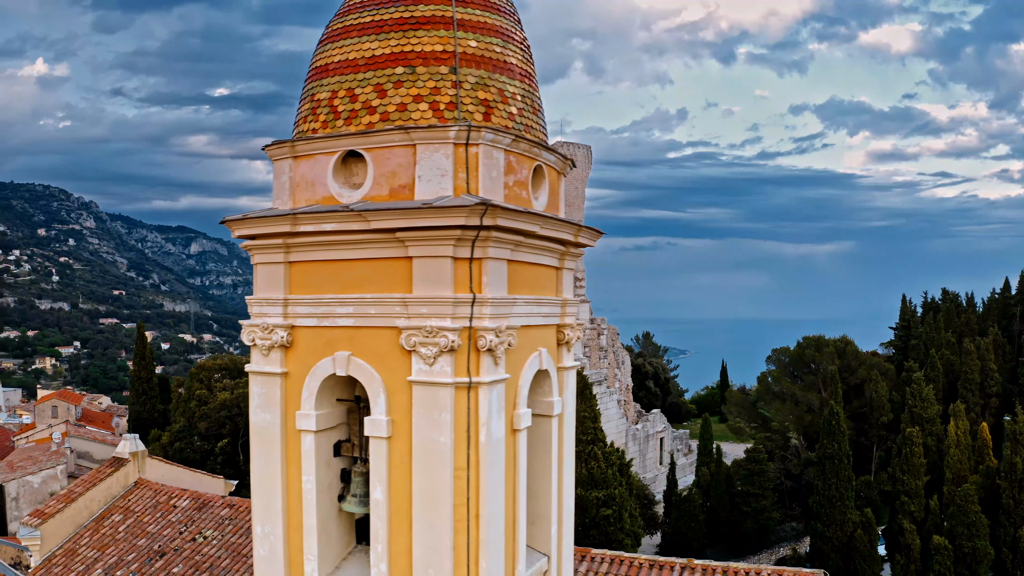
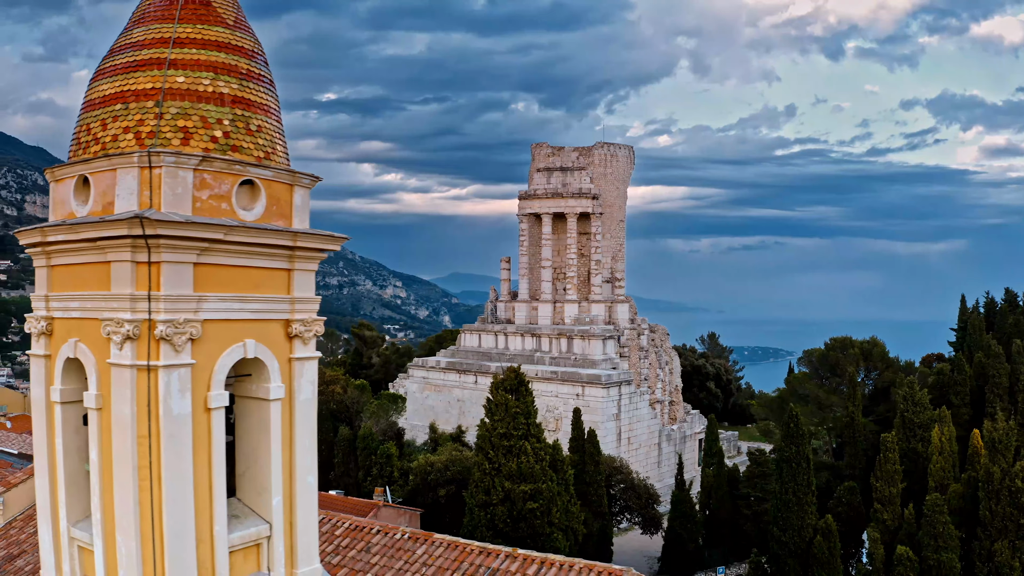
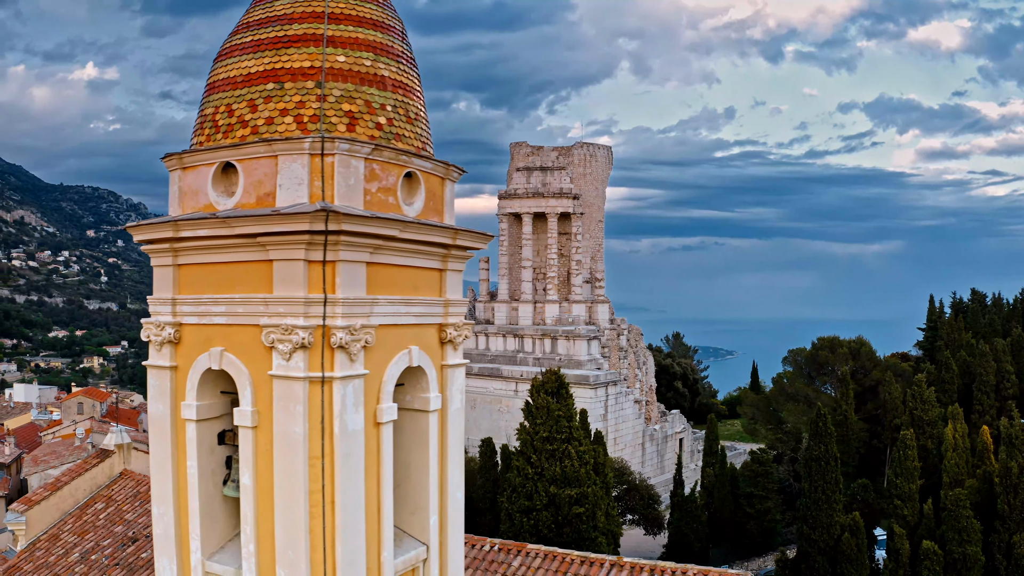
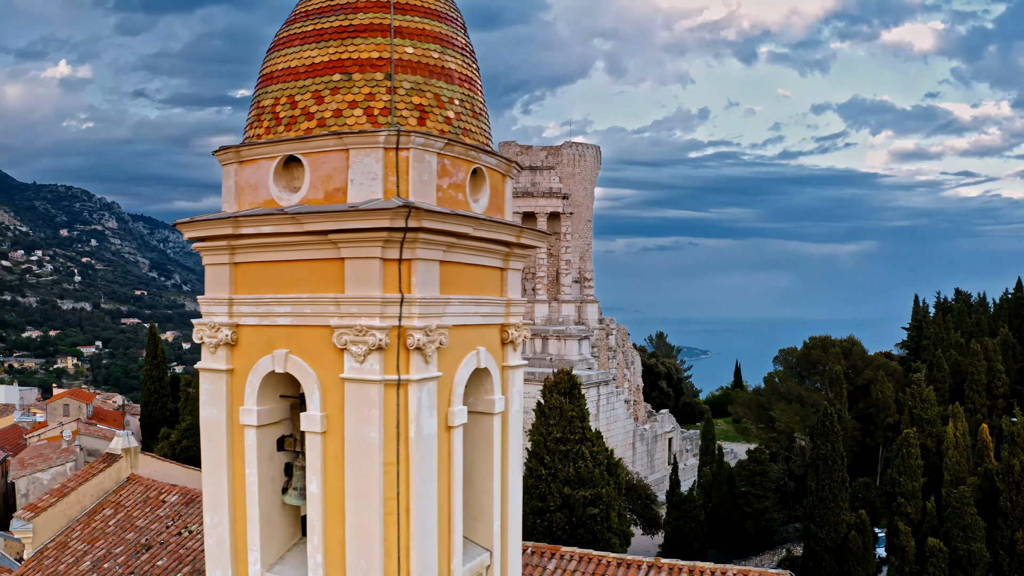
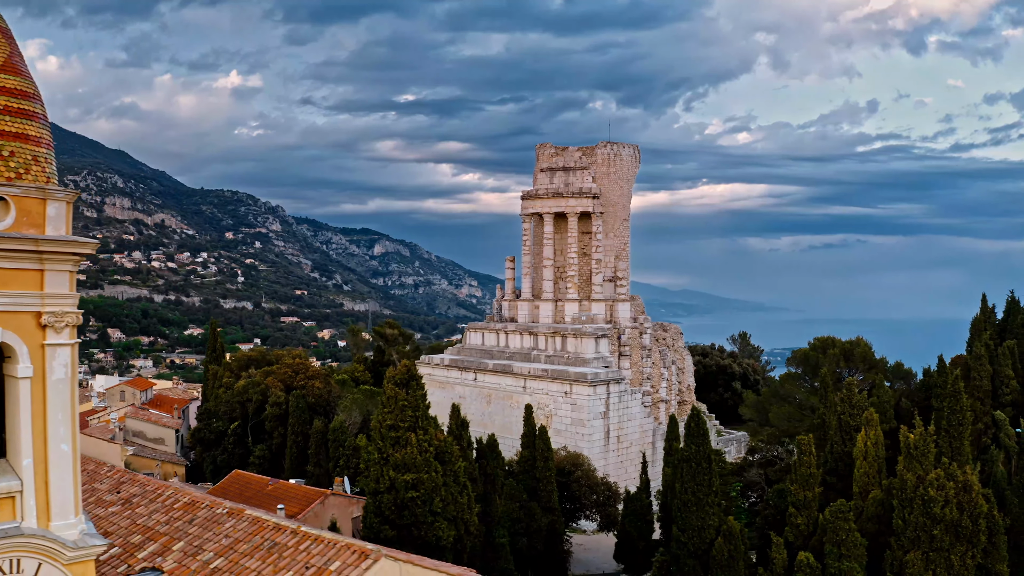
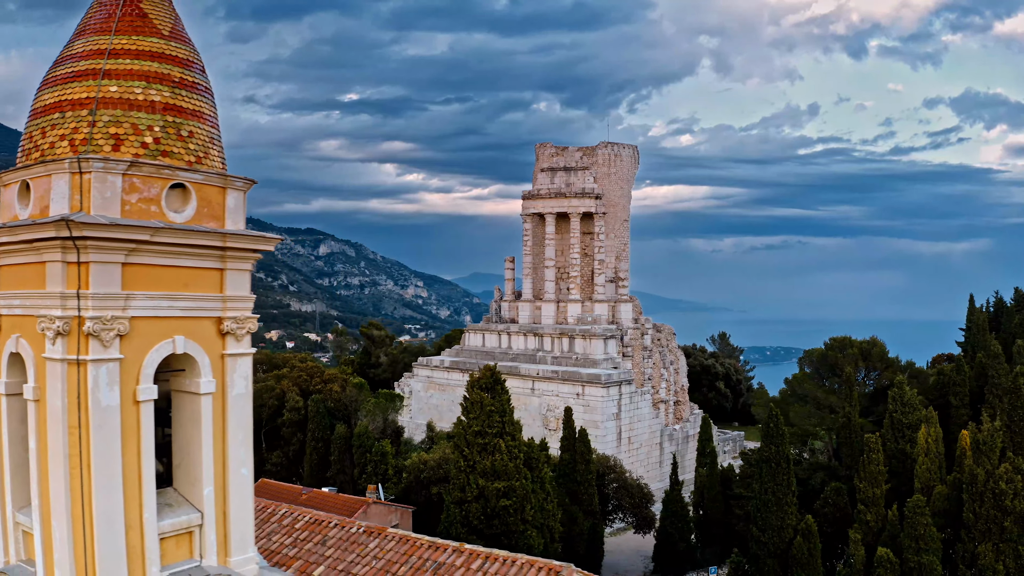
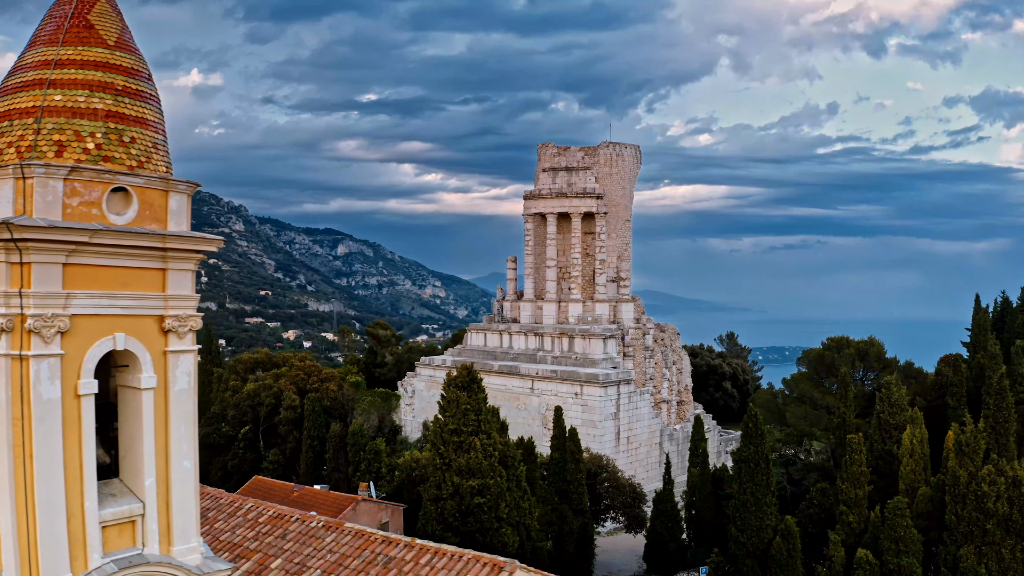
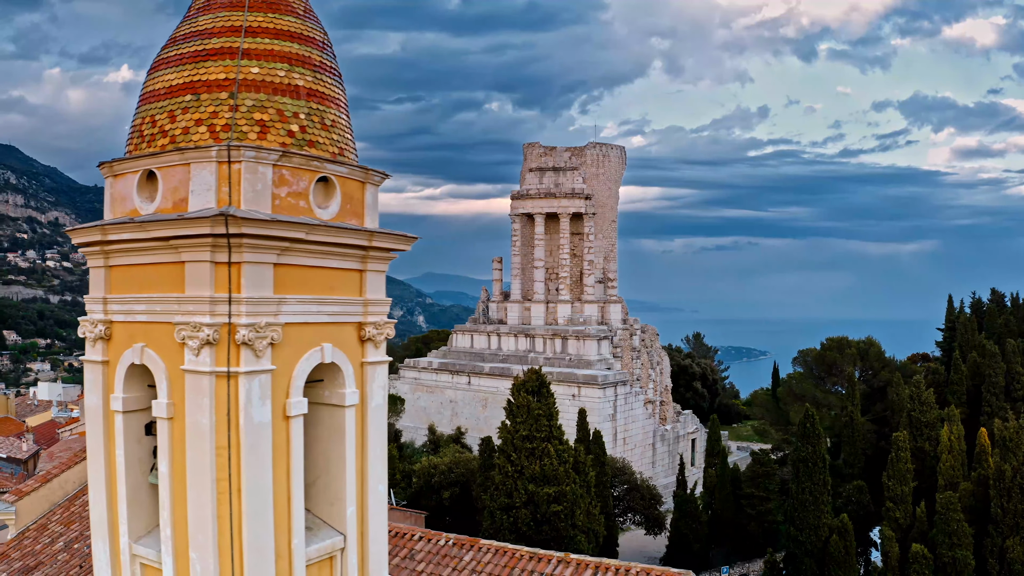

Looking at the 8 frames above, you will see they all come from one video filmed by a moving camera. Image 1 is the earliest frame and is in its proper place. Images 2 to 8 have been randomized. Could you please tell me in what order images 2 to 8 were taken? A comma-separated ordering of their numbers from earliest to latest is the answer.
4, 3, 8, 2, 6, 7, 5
